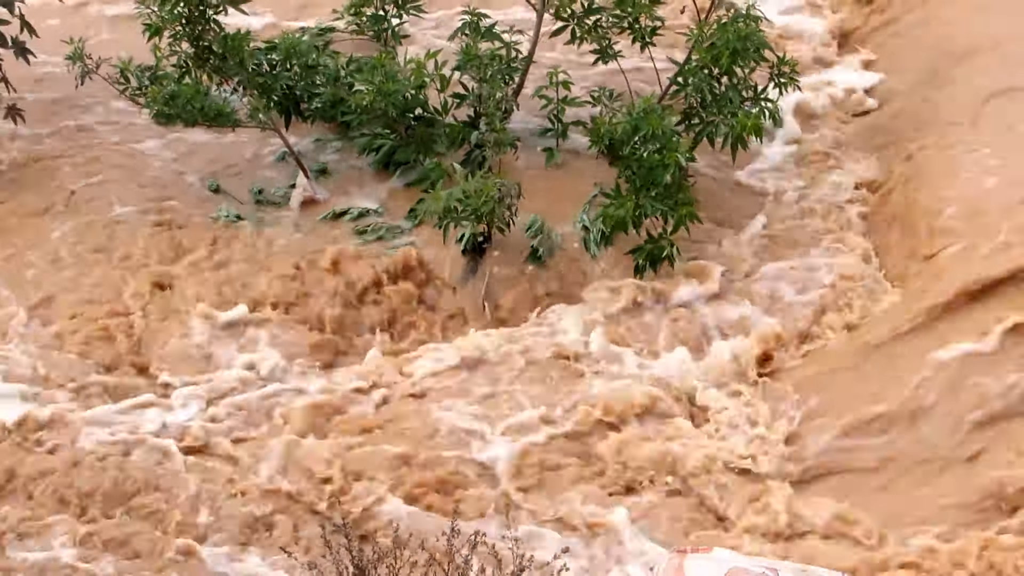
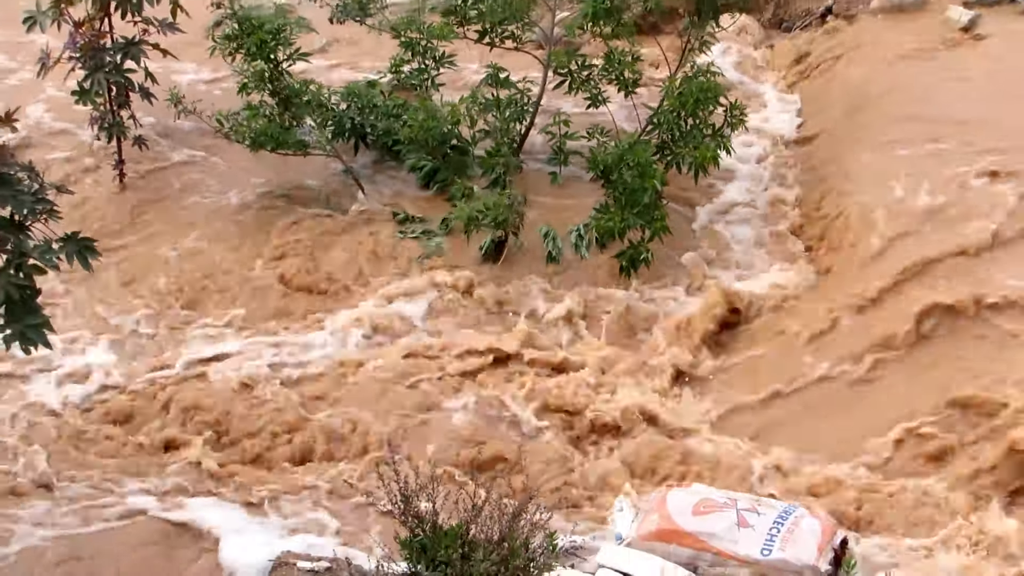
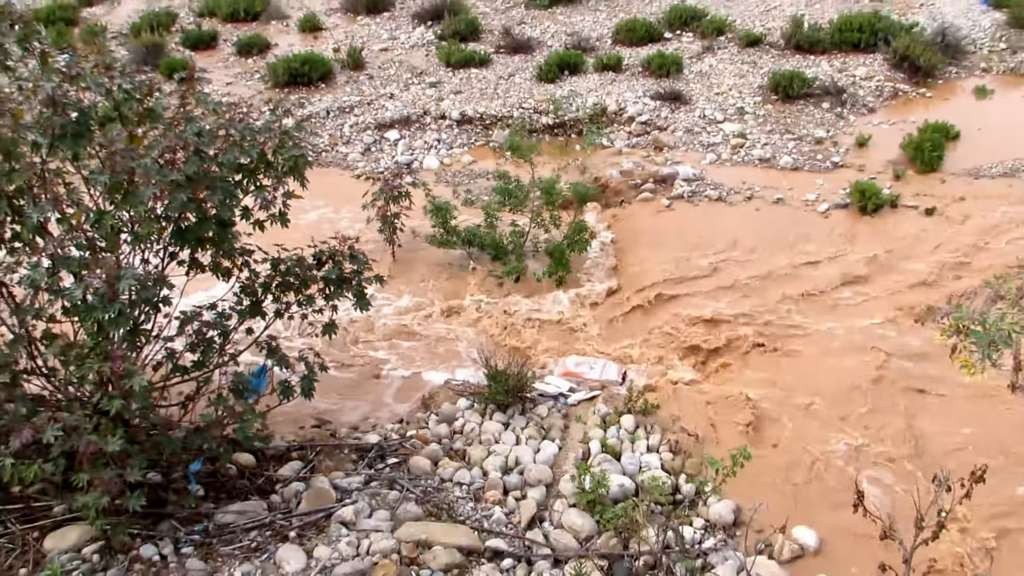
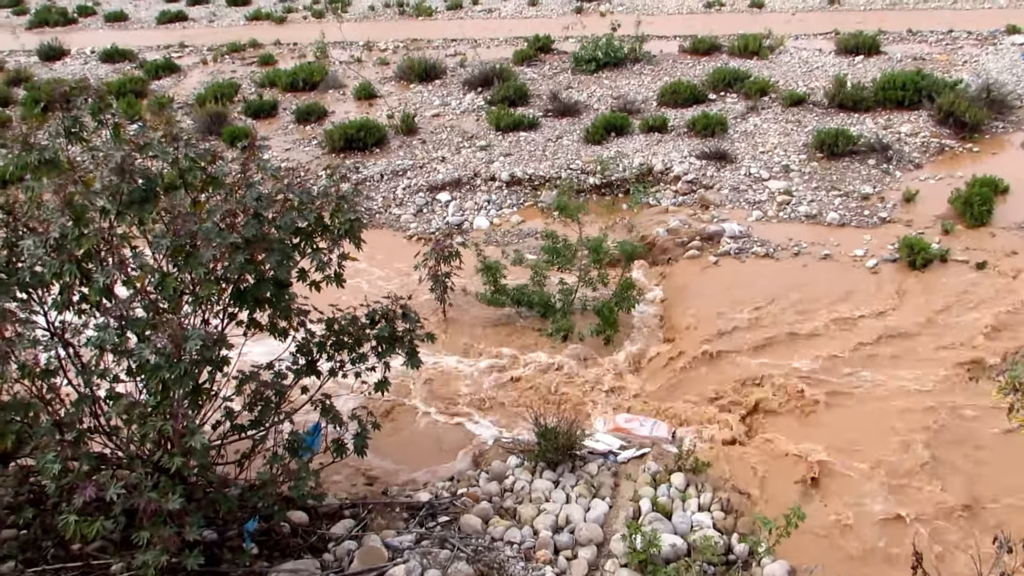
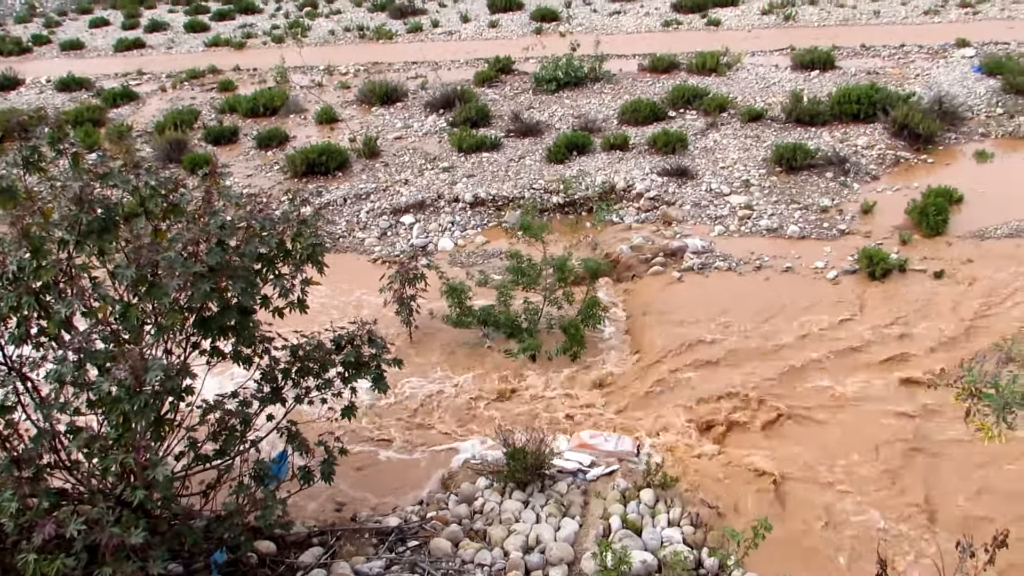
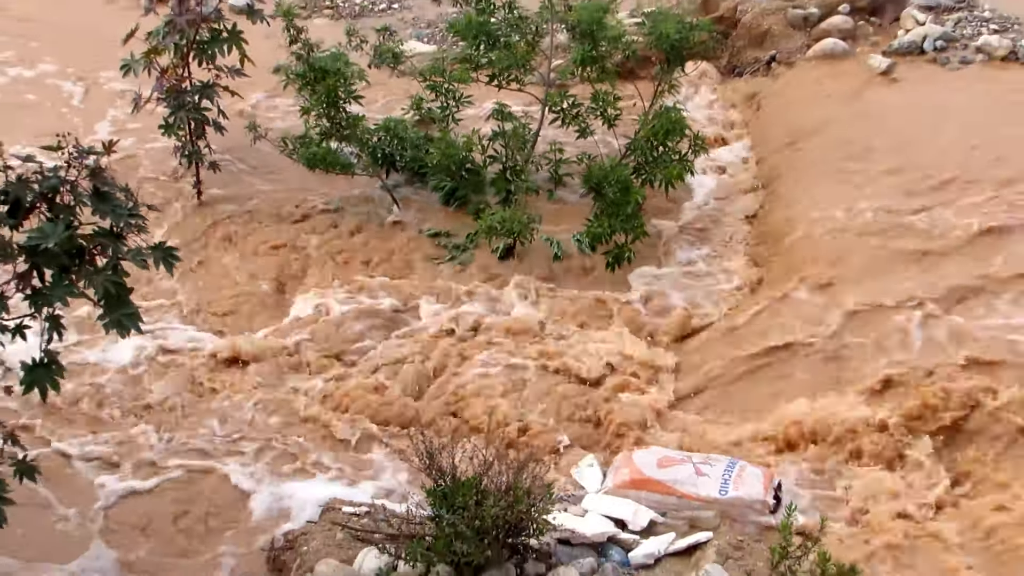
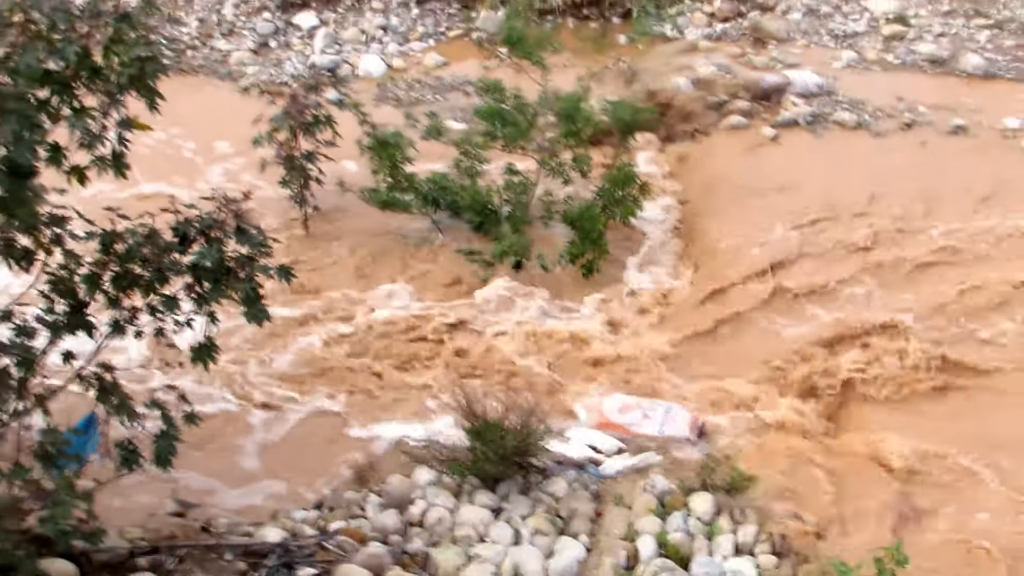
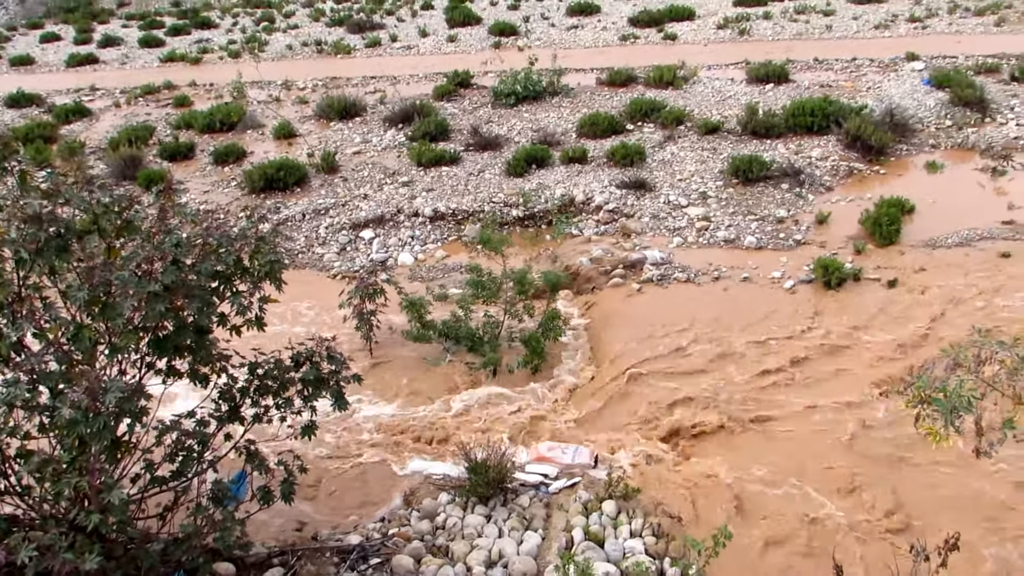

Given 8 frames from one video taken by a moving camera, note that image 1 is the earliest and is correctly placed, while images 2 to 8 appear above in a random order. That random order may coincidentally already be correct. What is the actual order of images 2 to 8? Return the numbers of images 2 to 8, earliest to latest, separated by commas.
2, 6, 7, 3, 4, 5, 8
